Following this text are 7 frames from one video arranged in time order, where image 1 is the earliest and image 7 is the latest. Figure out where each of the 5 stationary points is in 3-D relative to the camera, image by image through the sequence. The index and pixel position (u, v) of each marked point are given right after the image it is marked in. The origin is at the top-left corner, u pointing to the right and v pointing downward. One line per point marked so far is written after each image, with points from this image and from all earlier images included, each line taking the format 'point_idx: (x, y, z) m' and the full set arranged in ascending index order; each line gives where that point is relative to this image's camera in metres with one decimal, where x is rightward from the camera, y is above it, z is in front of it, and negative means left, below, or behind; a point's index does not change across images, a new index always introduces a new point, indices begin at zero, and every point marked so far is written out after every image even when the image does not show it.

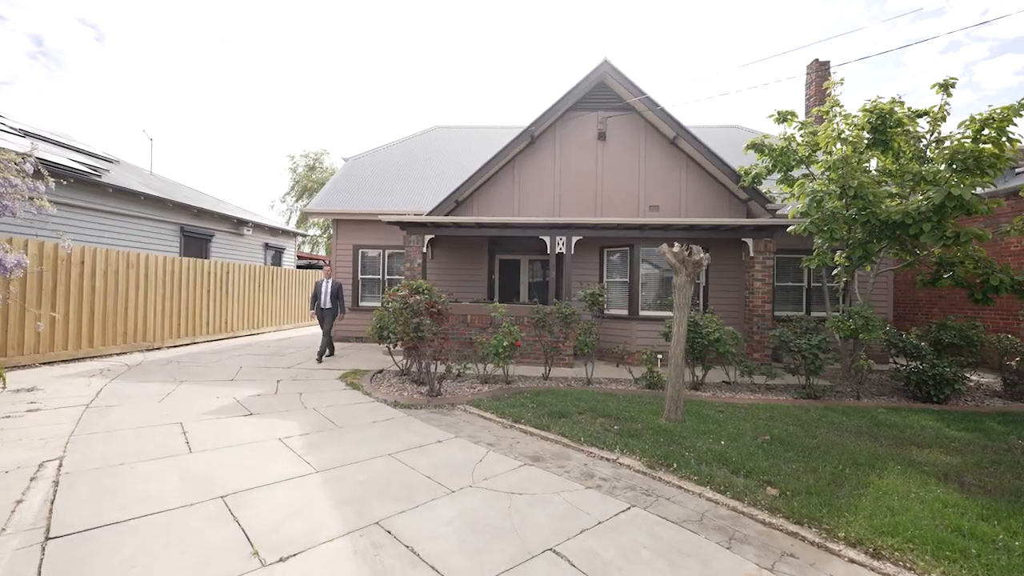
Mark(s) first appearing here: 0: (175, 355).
0: (-6.4, -1.3, +8.2) m
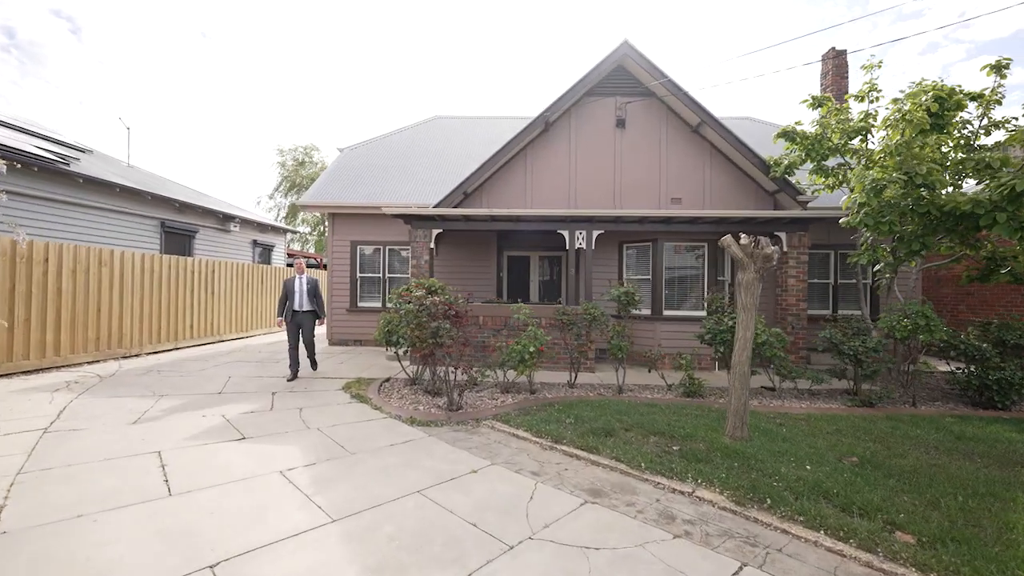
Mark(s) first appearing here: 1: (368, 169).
0: (-6.0, -1.3, +7.4) m
1: (-3.7, +3.0, +11.1) m
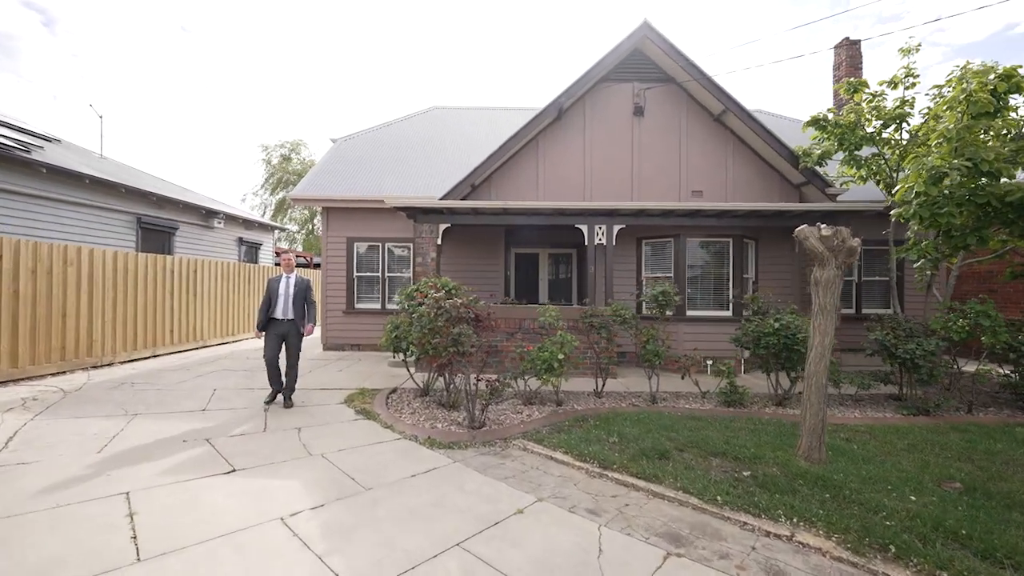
0: (-5.8, -1.3, +6.6) m
1: (-3.5, +3.0, +10.4) m
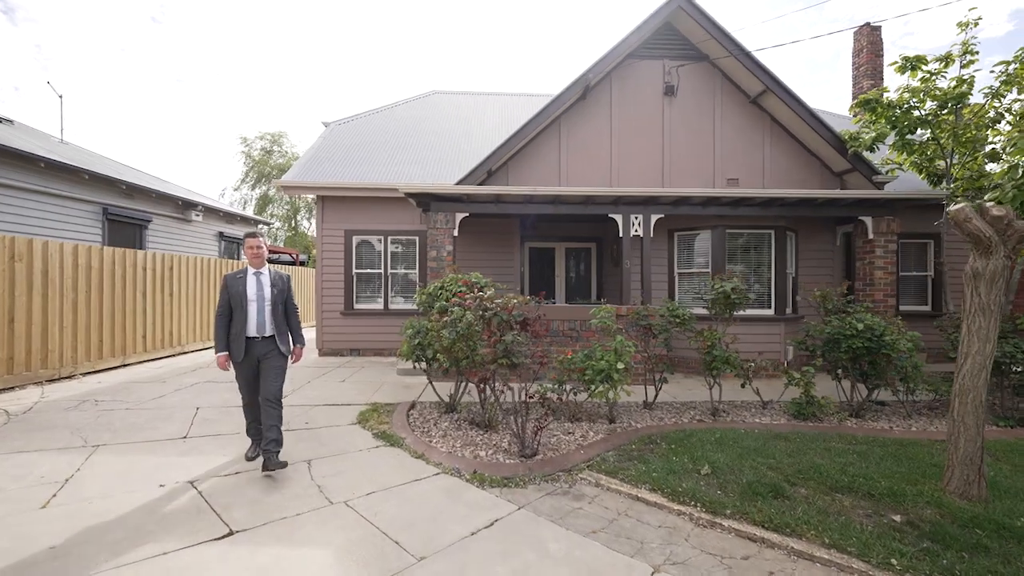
0: (-5.4, -1.3, +5.6) m
1: (-3.3, +3.1, +9.4) m
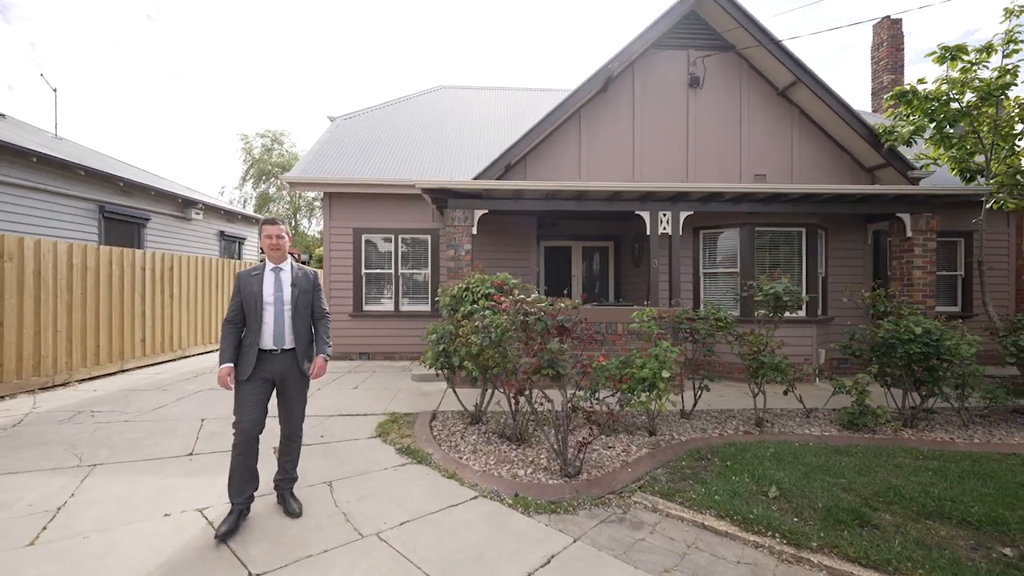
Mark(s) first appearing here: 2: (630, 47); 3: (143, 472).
0: (-5.0, -1.3, +5.2) m
1: (-3.0, +3.1, +9.1) m
2: (+1.9, +3.9, +7.0) m
3: (-2.8, -1.4, +3.3) m
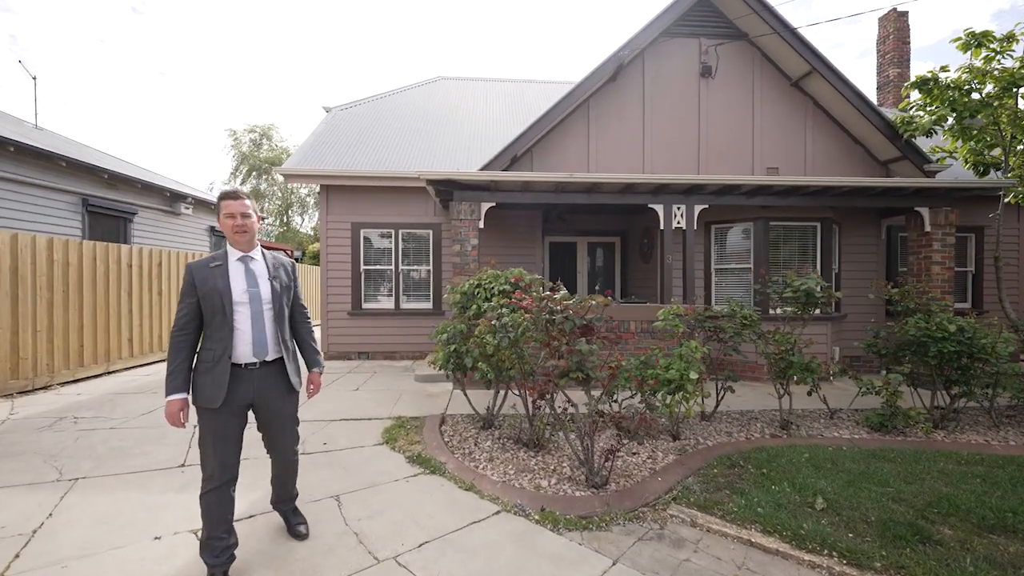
0: (-4.9, -1.3, +4.9) m
1: (-2.9, +3.1, +8.8) m
2: (+2.0, +3.9, +6.7) m
3: (-2.7, -1.4, +3.0) m
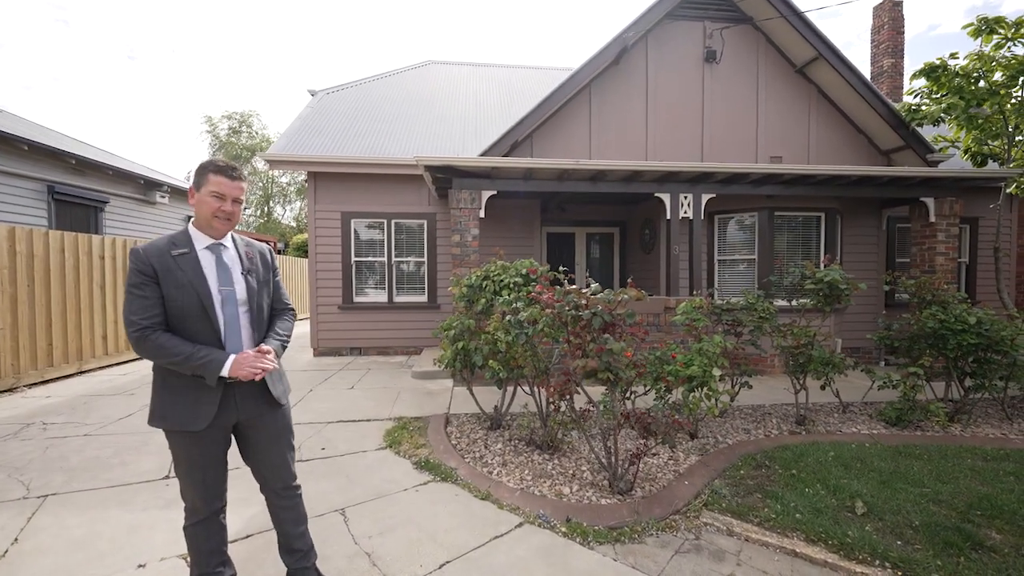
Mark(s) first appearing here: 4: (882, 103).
0: (-4.8, -1.2, +4.5) m
1: (-3.0, +3.3, +8.4) m
2: (+2.0, +4.1, +6.5) m
3: (-2.5, -1.3, +2.7) m
4: (+5.7, +2.9, +6.6) m
